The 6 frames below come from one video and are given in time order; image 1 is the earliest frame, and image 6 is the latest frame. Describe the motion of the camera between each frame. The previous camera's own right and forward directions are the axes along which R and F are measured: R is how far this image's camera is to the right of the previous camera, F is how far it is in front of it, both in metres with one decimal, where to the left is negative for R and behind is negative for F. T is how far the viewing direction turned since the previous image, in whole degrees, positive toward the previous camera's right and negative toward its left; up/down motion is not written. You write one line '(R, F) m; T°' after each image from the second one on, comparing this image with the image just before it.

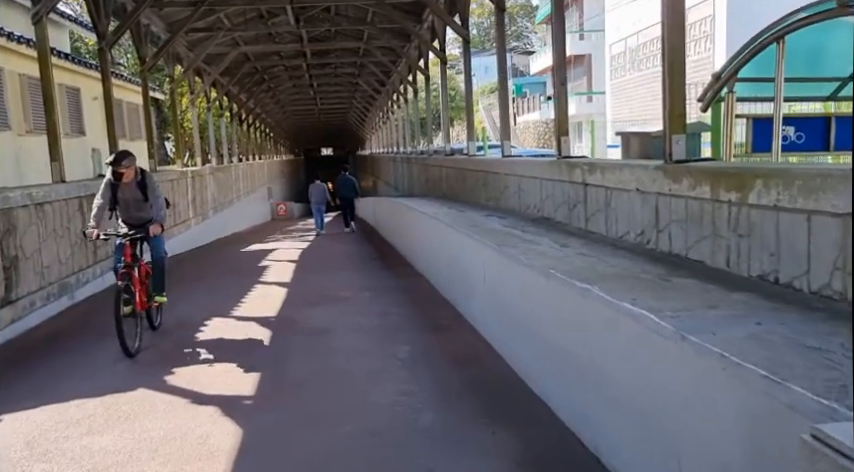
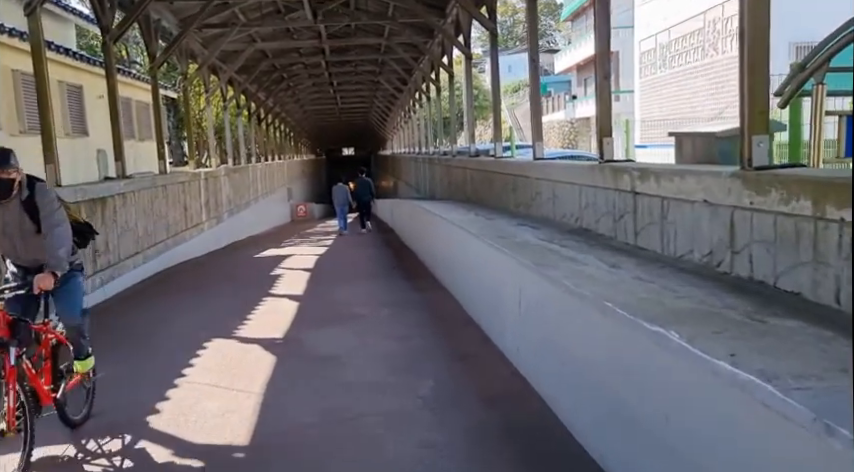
(0.0, +0.6) m; -2°
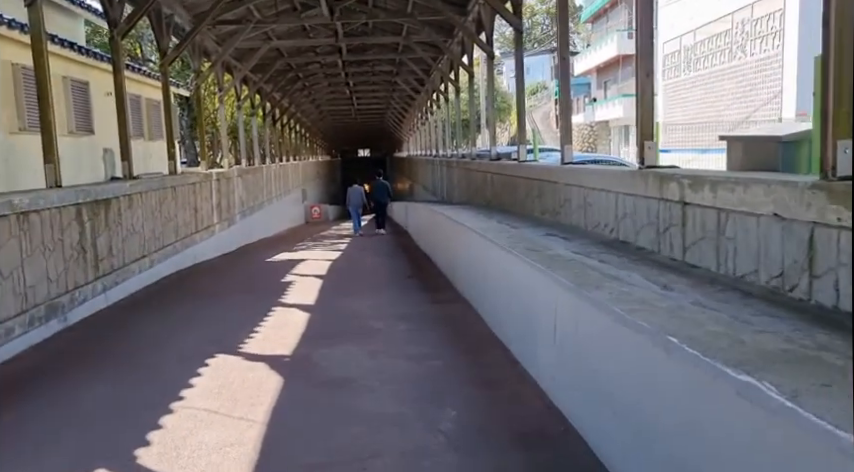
(-0.1, +0.4) m; -1°
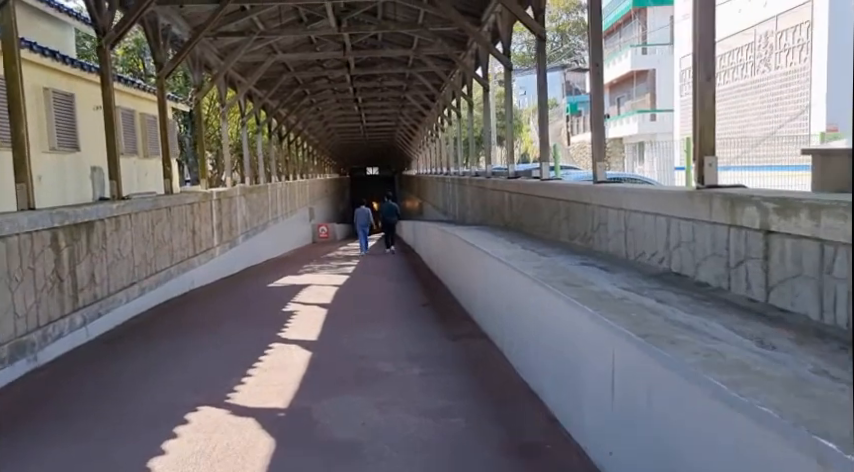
(-0.1, +0.7) m; -1°
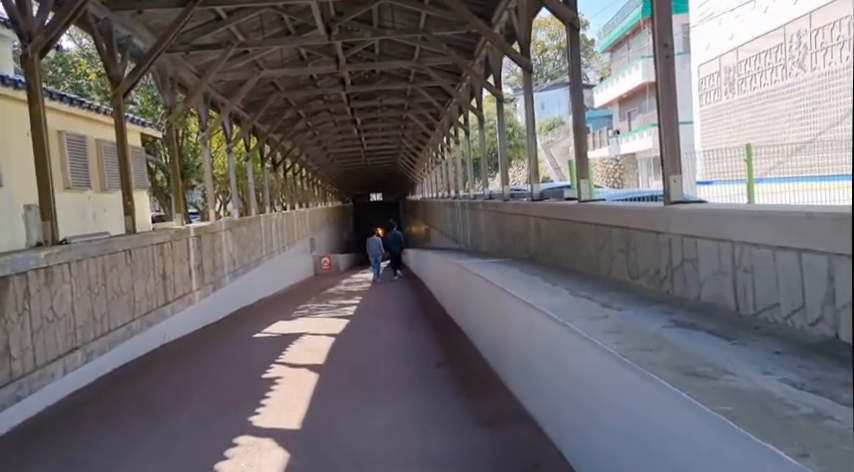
(-0.1, +1.4) m; 0°
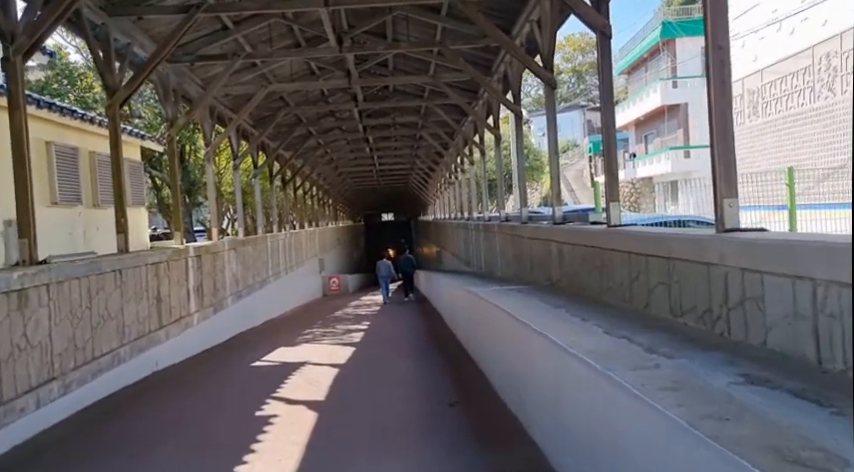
(0.0, +0.5) m; -1°
